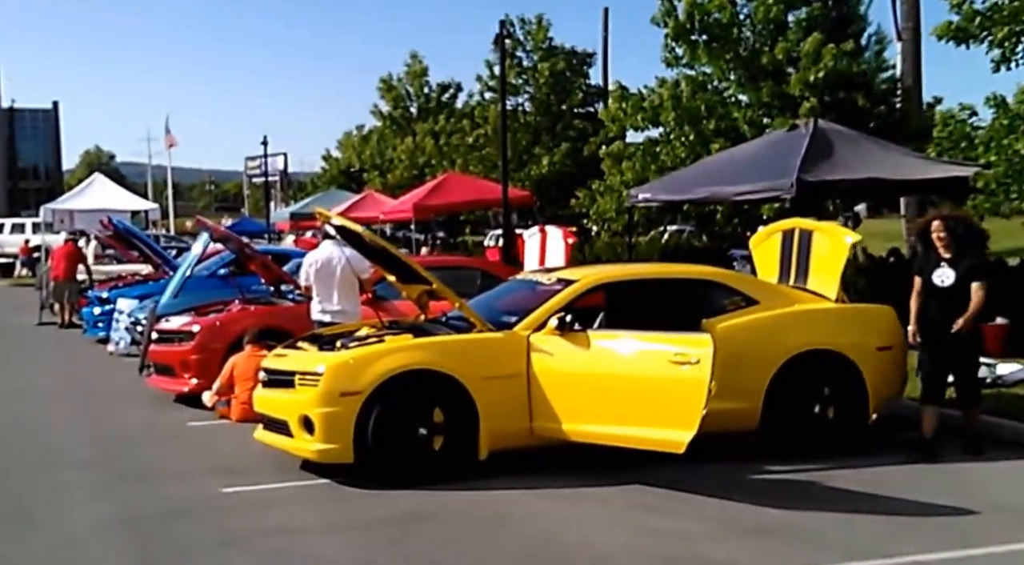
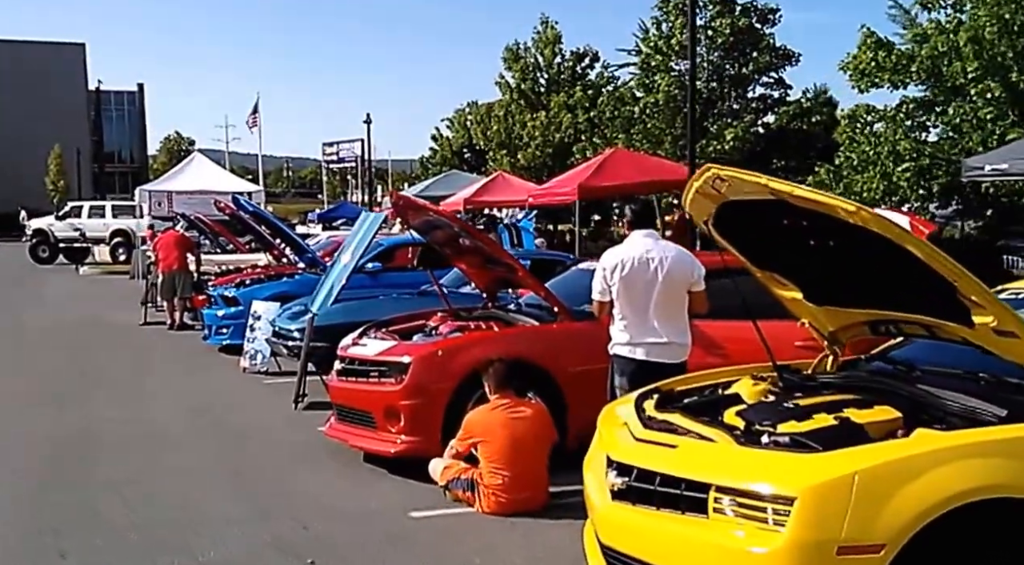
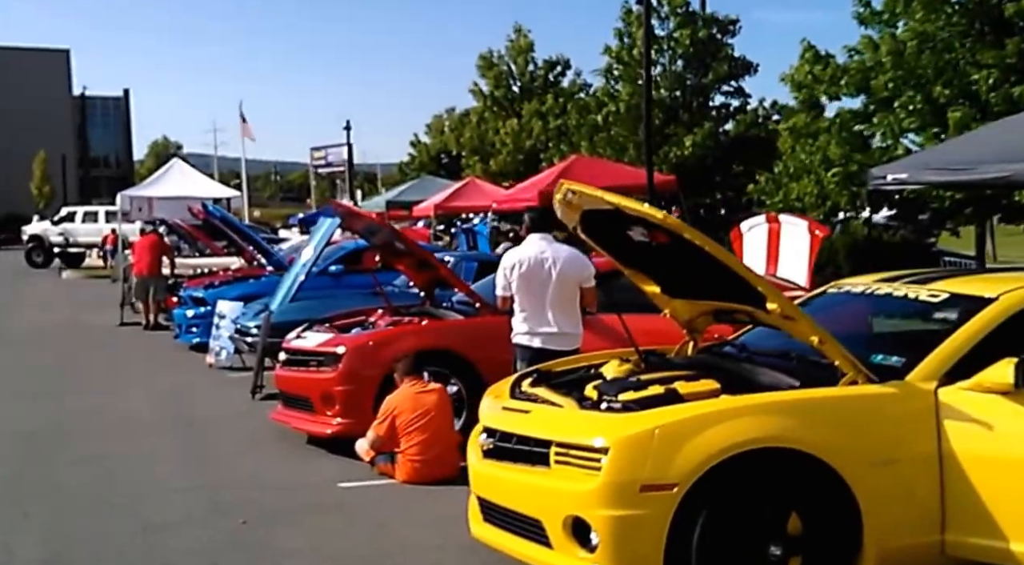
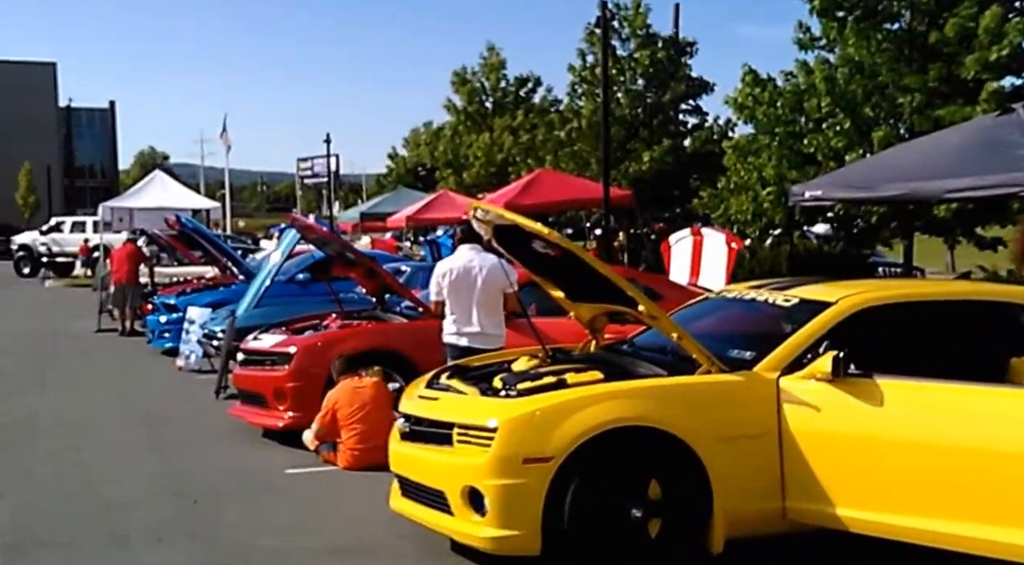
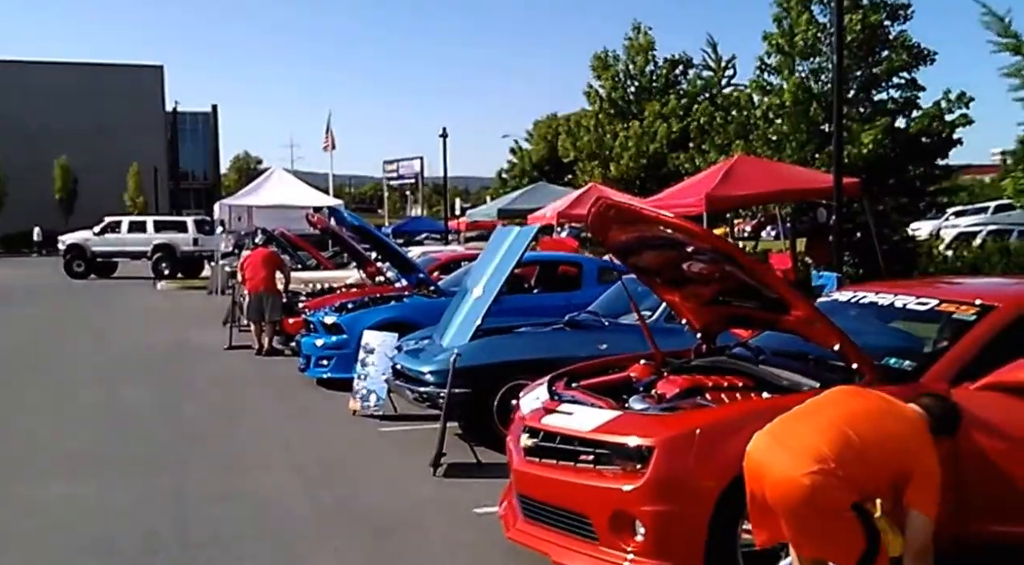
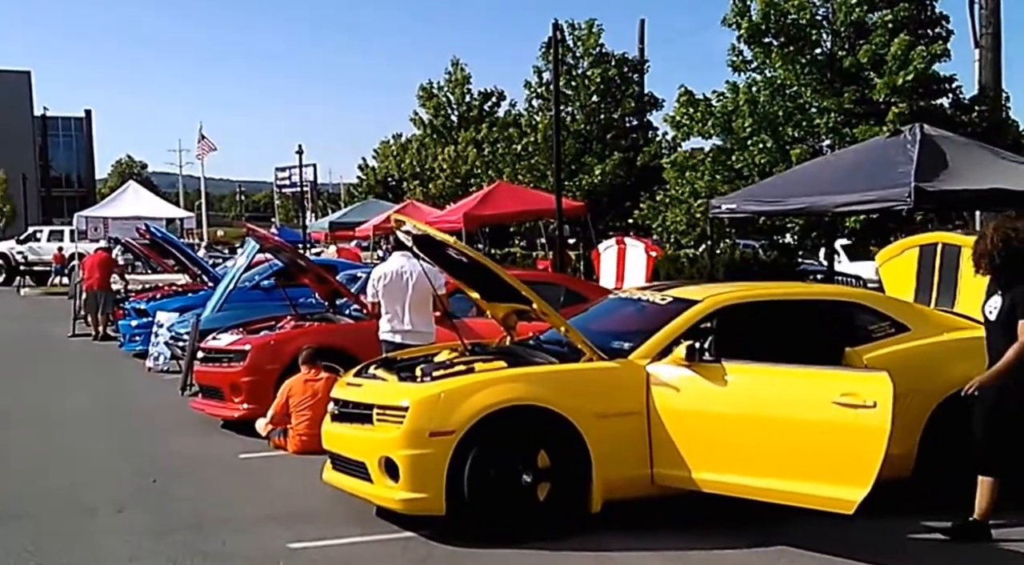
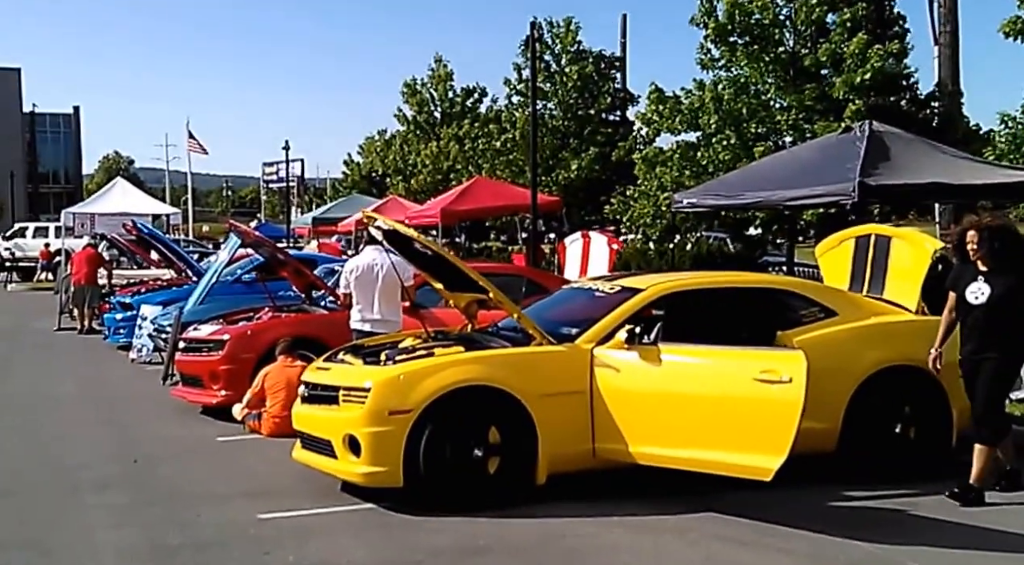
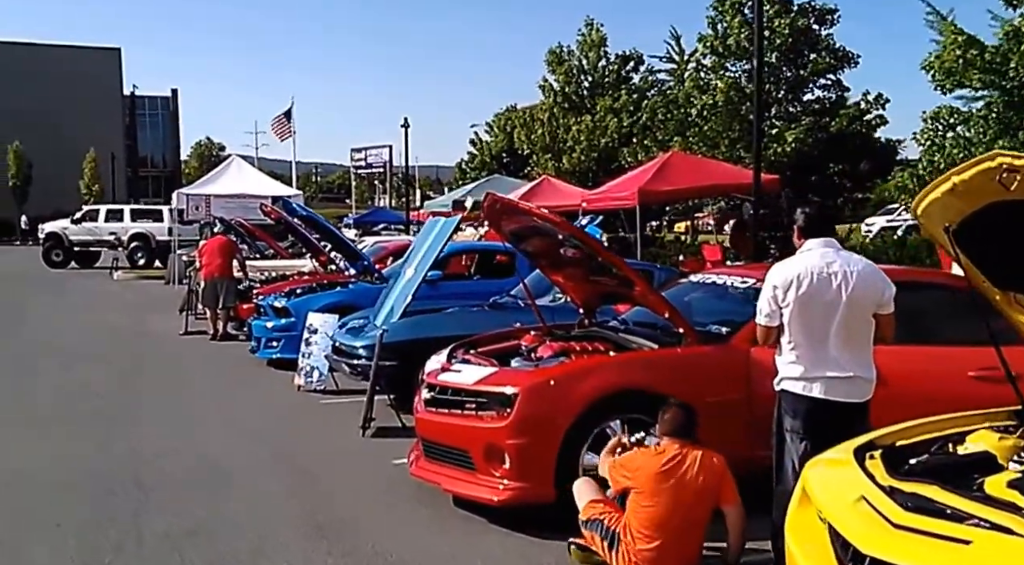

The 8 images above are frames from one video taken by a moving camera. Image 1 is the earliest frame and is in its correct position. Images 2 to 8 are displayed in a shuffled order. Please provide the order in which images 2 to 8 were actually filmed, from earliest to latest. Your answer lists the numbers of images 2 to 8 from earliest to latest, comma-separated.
7, 6, 4, 3, 2, 8, 5
